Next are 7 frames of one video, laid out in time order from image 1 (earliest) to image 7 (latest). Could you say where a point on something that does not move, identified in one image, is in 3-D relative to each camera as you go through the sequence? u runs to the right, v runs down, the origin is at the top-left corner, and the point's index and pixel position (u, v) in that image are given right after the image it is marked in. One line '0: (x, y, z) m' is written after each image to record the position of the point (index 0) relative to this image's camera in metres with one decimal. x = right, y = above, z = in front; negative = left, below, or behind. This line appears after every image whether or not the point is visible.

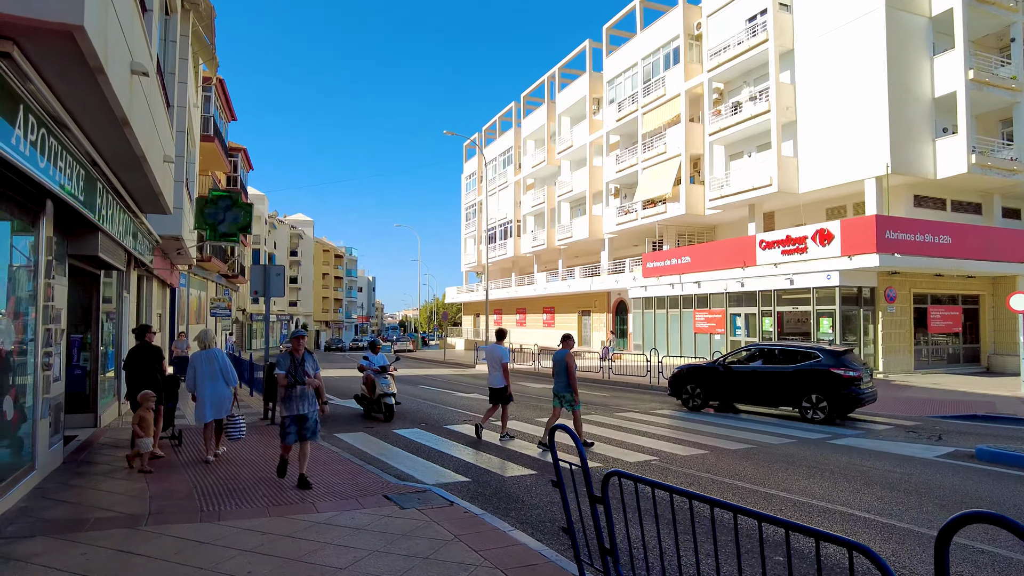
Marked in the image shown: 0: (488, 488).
0: (-0.2, -2.0, +7.0) m
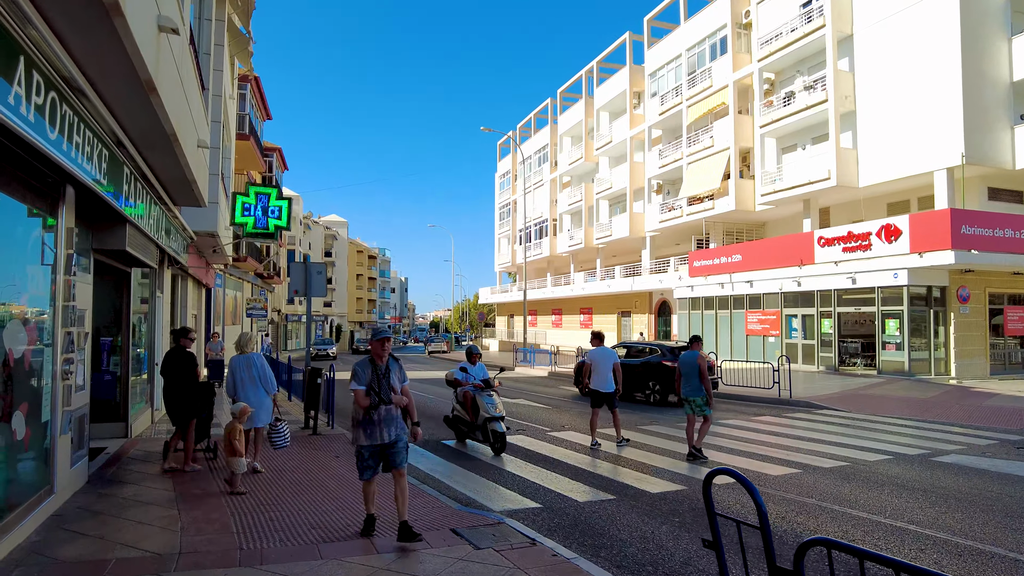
0: (+0.5, -2.0, +6.0) m
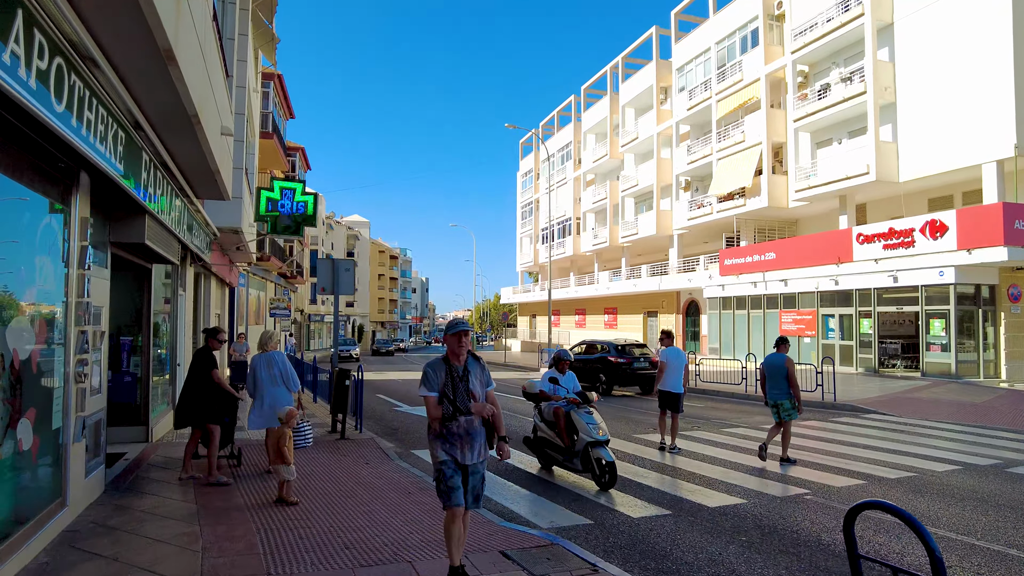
0: (+0.9, -2.0, +5.4) m
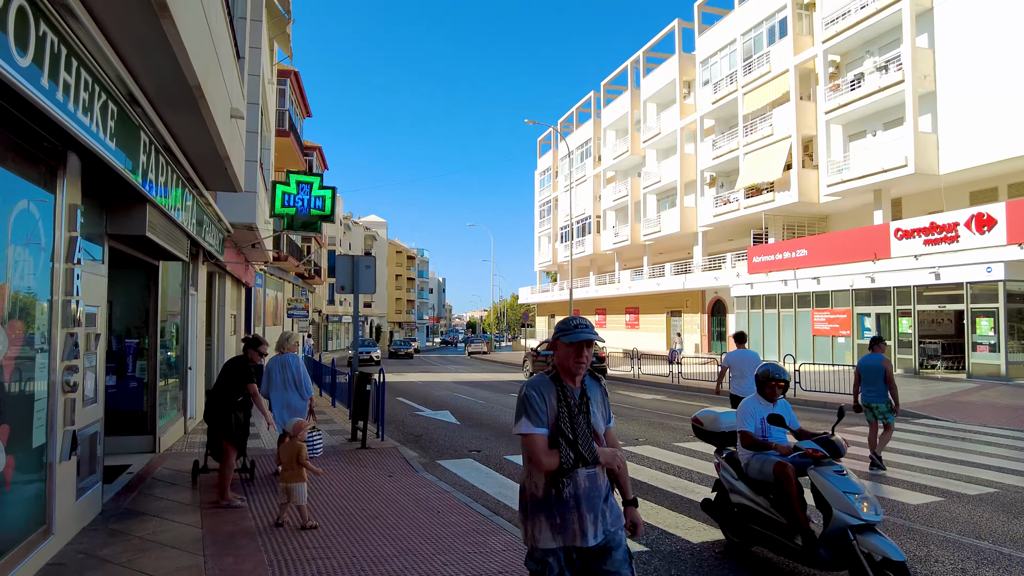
0: (+1.2, -1.9, +4.7) m
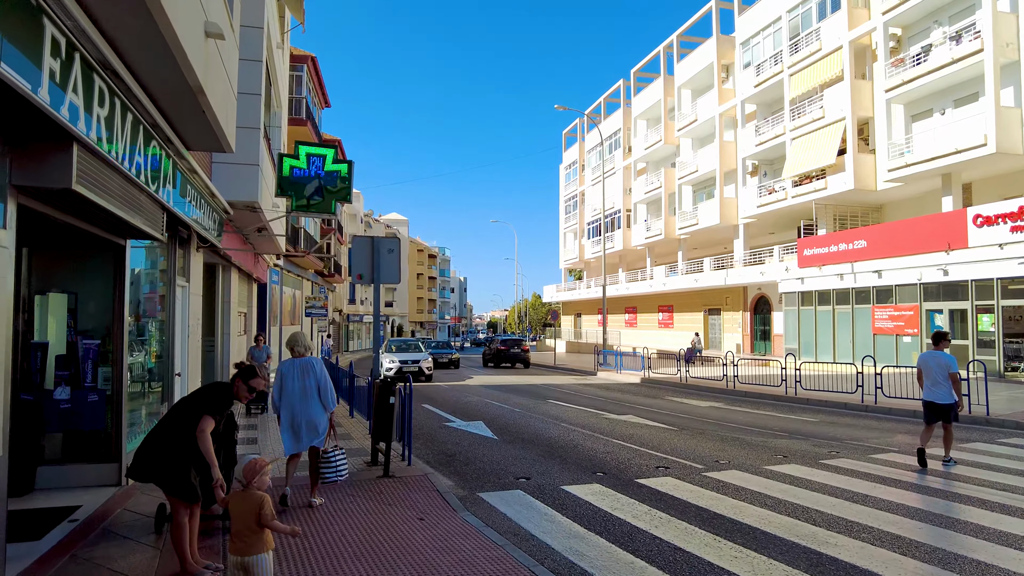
0: (+1.7, -1.8, +2.8) m
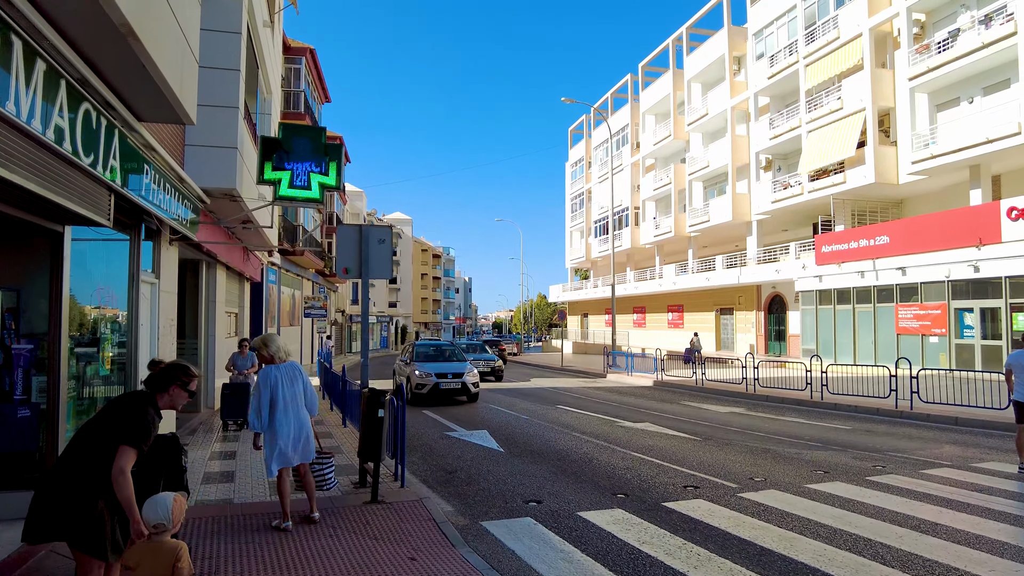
0: (+1.8, -1.7, +1.8) m
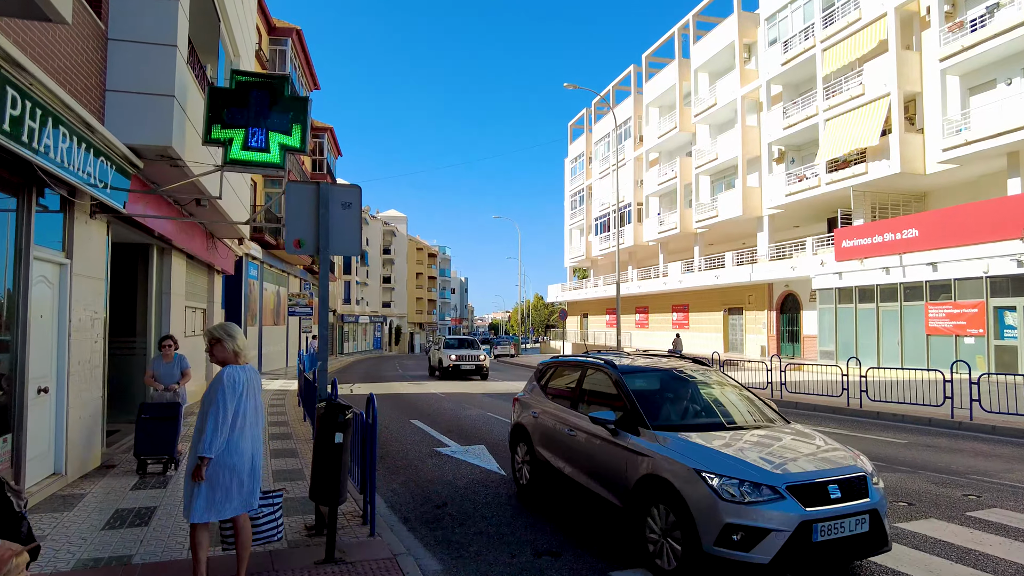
0: (+1.8, -1.6, +0.1) m
